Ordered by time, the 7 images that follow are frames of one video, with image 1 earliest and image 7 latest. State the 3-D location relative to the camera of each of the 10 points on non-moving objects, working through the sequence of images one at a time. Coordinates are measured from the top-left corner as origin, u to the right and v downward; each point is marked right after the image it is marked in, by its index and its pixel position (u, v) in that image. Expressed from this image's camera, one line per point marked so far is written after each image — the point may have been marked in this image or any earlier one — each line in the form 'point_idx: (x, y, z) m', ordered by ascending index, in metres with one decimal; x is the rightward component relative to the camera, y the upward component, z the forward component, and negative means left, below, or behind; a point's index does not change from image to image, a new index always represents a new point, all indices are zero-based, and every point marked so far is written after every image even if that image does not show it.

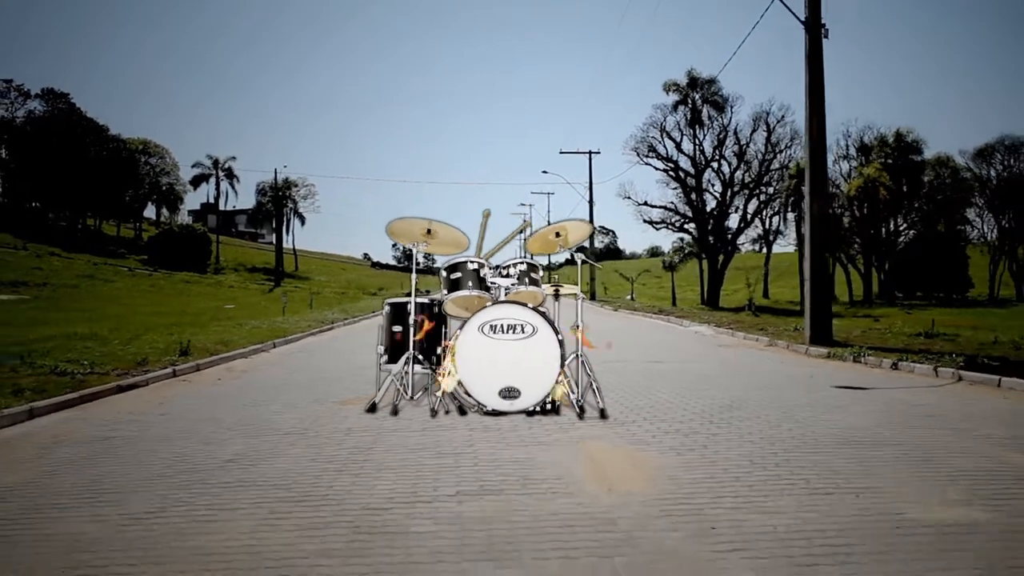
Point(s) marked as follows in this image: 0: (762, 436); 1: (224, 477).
0: (+2.1, -1.3, +6.4) m
1: (-2.1, -1.4, +5.4) m
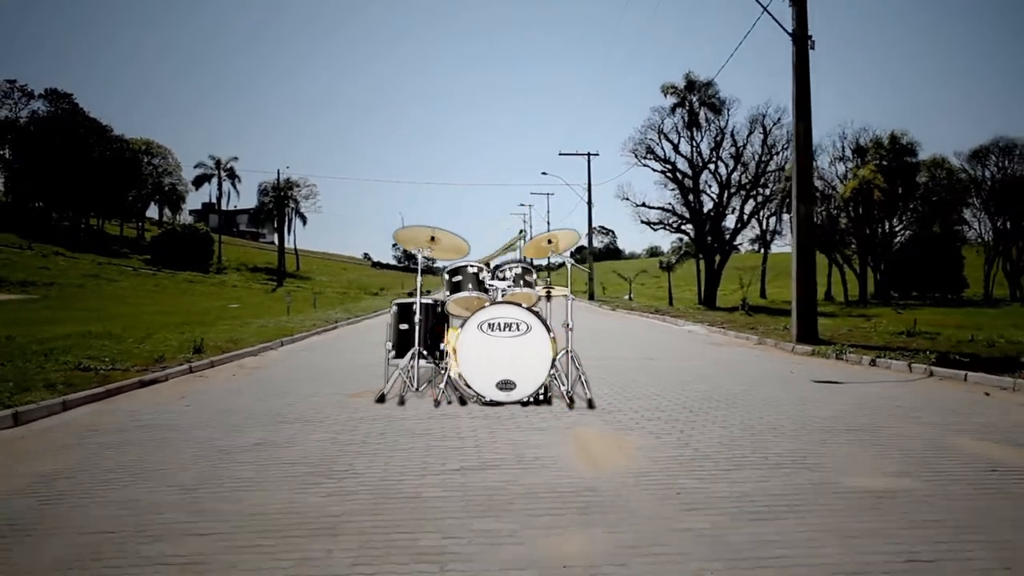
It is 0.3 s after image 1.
0: (+2.1, -1.3, +7.1) m
1: (-2.1, -1.4, +6.0) m
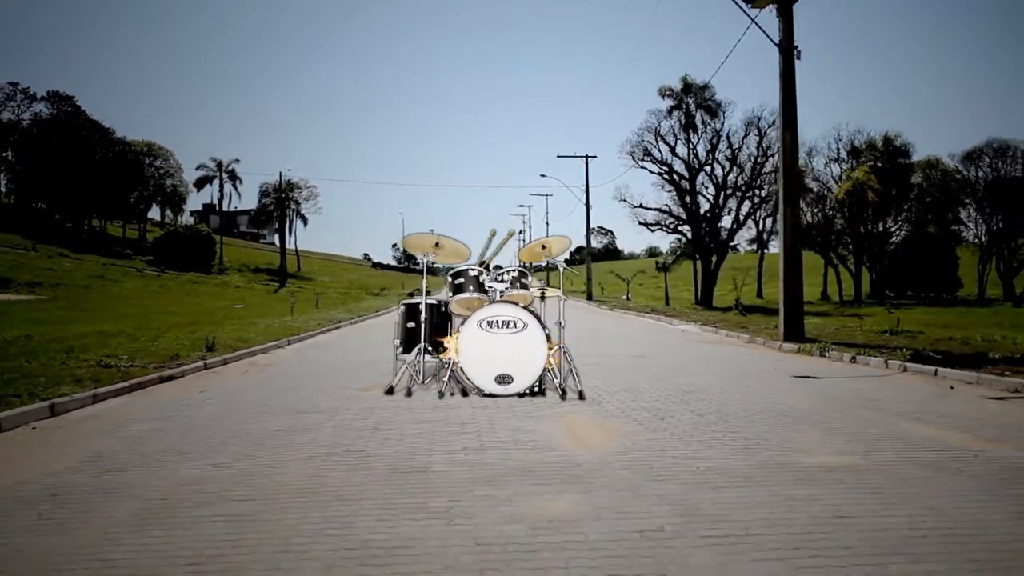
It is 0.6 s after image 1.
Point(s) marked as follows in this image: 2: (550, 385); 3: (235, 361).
0: (+2.1, -1.3, +7.7) m
1: (-2.1, -1.4, +6.7) m
2: (+0.5, -1.3, +10.0) m
3: (-5.5, -1.4, +14.9) m
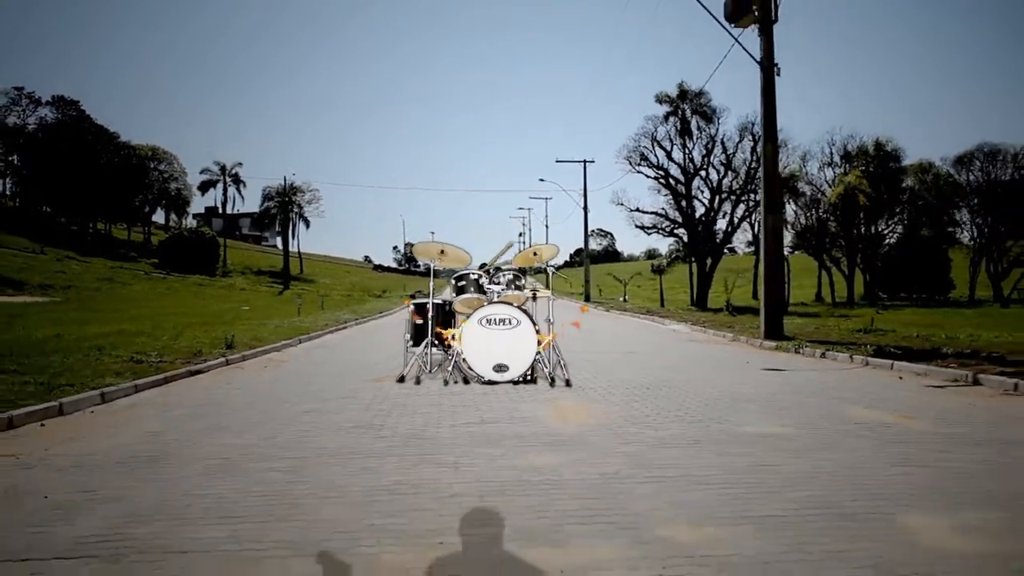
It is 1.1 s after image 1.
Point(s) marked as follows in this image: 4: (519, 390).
0: (+2.0, -1.3, +8.9) m
1: (-2.2, -1.4, +7.9) m
2: (+0.4, -1.3, +11.2) m
3: (-5.6, -1.5, +16.1) m
4: (+0.1, -1.3, +9.6) m
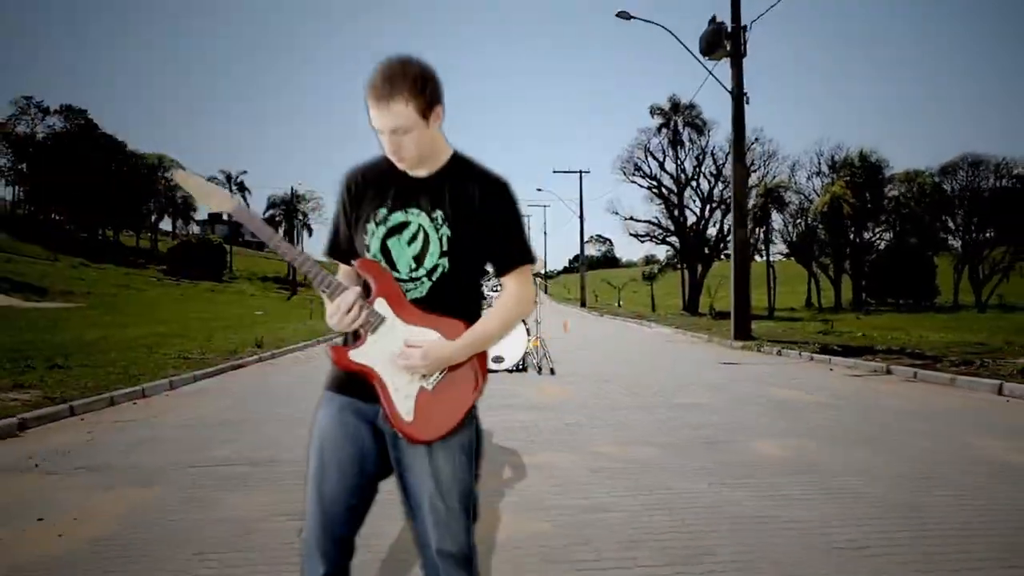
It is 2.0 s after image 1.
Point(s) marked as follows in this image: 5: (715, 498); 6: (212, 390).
0: (+2.0, -1.4, +11.1) m
1: (-2.2, -1.5, +10.1) m
2: (+0.4, -1.4, +13.4) m
3: (-5.7, -1.6, +18.3) m
4: (0.0, -1.5, +11.8) m
5: (+1.3, -1.3, +4.6) m
6: (-4.9, -1.6, +12.1) m
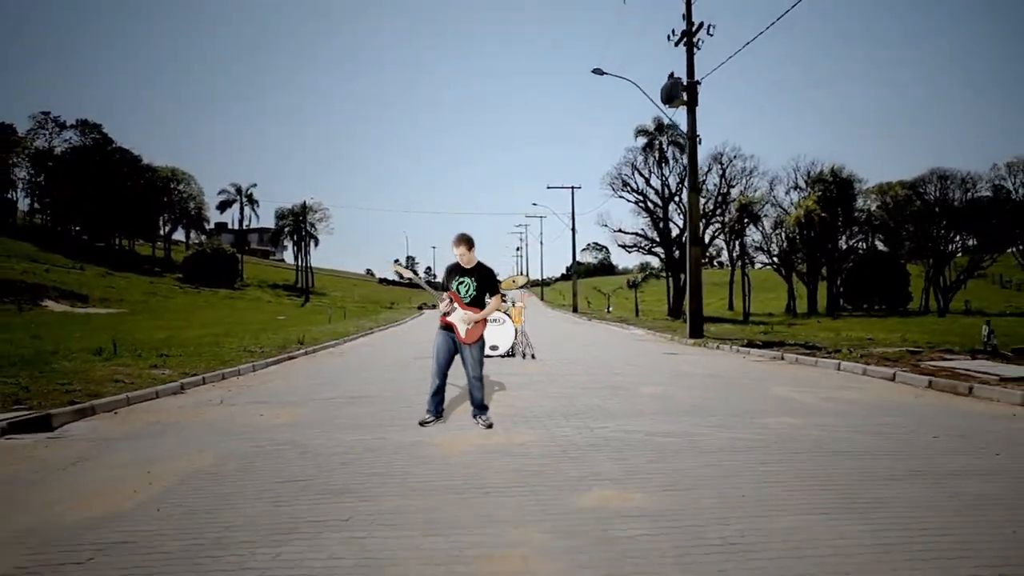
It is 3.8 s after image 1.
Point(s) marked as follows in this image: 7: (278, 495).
0: (+1.8, -1.6, +15.5) m
1: (-2.4, -1.7, +14.5) m
2: (+0.2, -1.6, +17.7) m
3: (-5.8, -1.9, +22.6) m
4: (-0.2, -1.6, +16.2) m
5: (+1.1, -1.4, +9.0) m
6: (-5.1, -1.8, +16.5) m
7: (-1.6, -1.4, +5.0) m
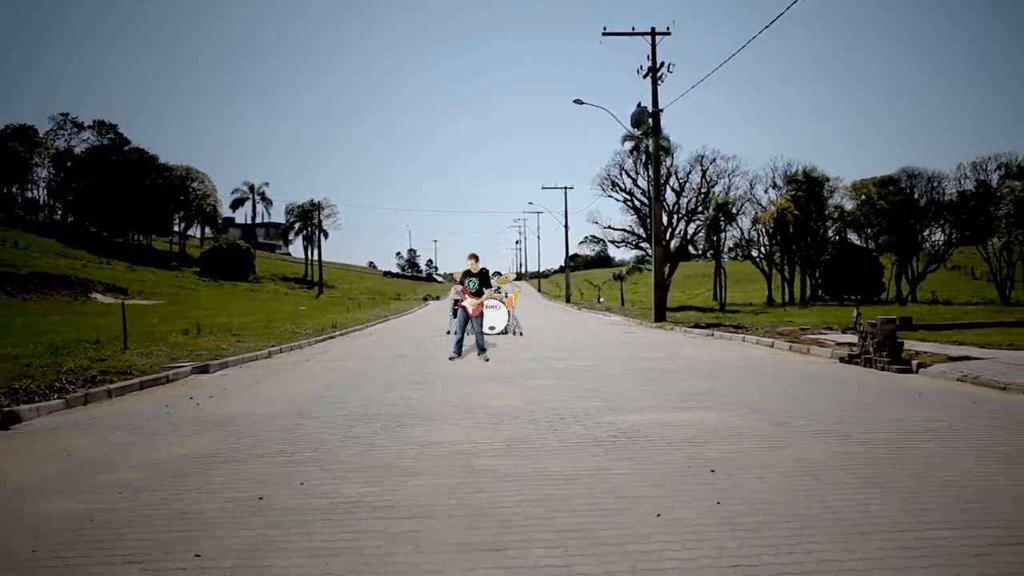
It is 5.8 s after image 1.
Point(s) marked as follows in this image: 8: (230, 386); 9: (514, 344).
0: (+1.6, -1.4, +20.6) m
1: (-2.6, -1.5, +19.6) m
2: (0.0, -1.4, +22.9) m
3: (-6.0, -1.7, +27.8) m
4: (-0.3, -1.5, +21.3) m
5: (+0.9, -1.3, +14.2) m
6: (-5.3, -1.7, +21.6) m
7: (-1.8, -1.3, +10.2) m
8: (-4.4, -1.5, +11.6) m
9: (+0.1, -1.4, +17.5) m
